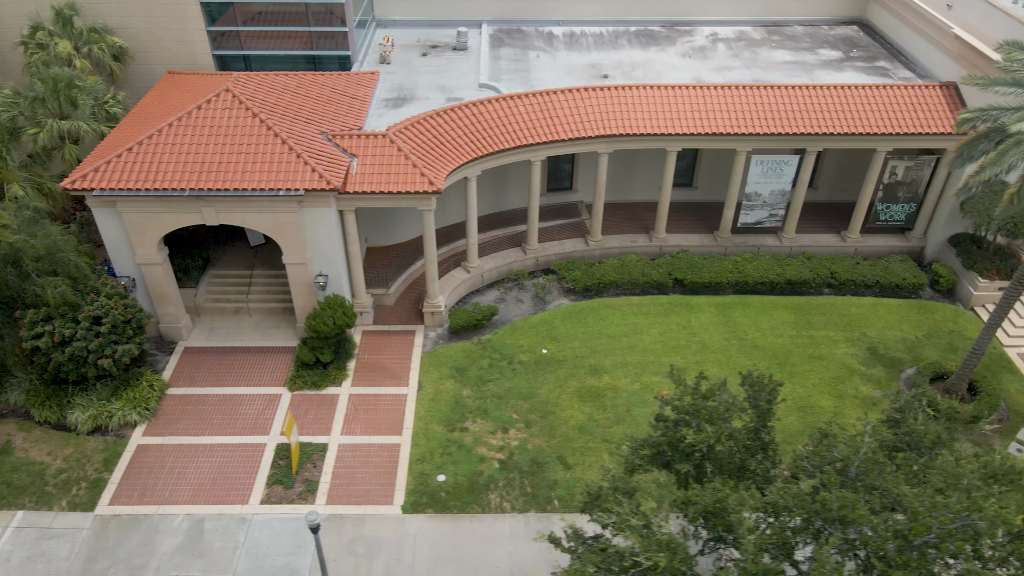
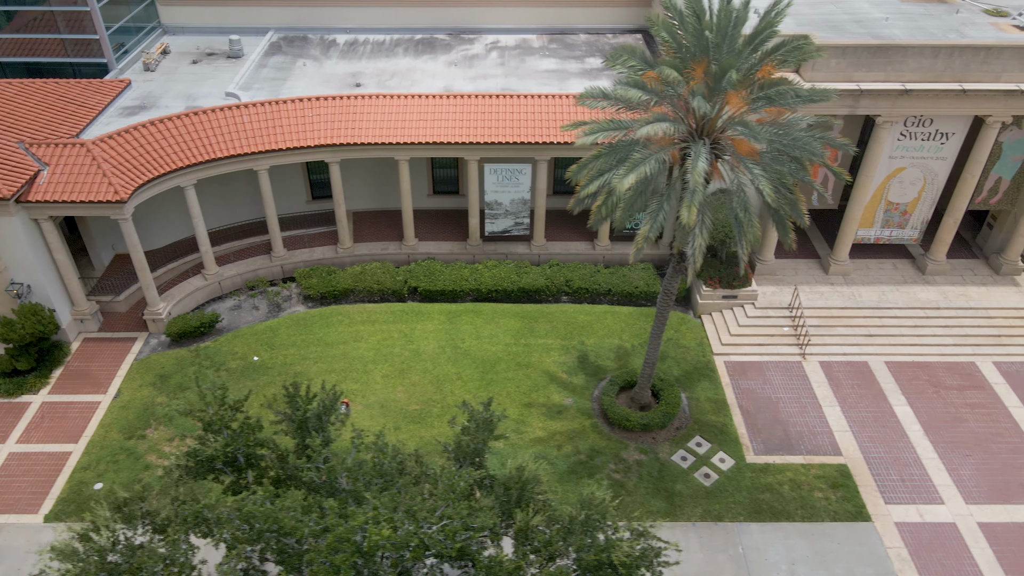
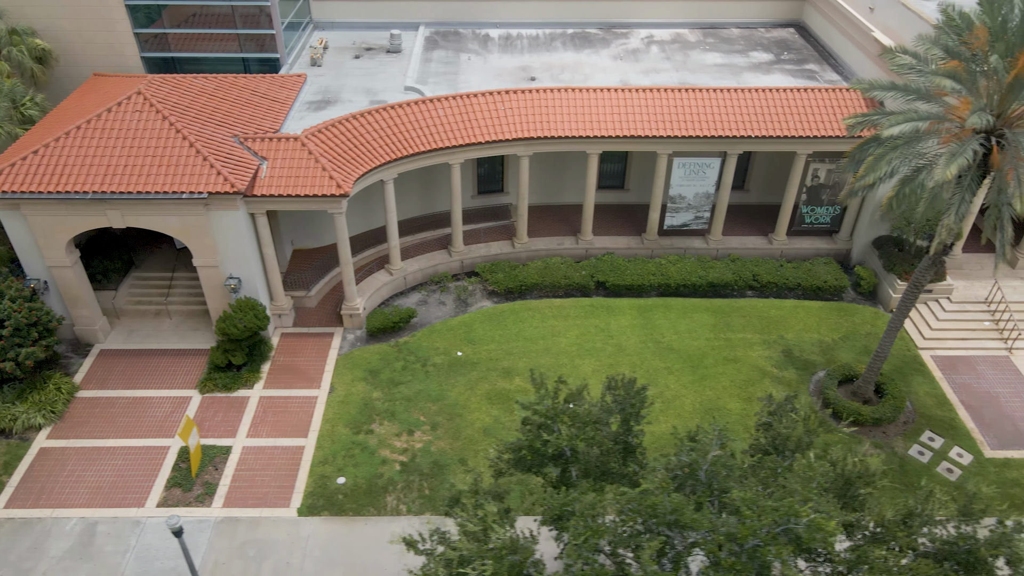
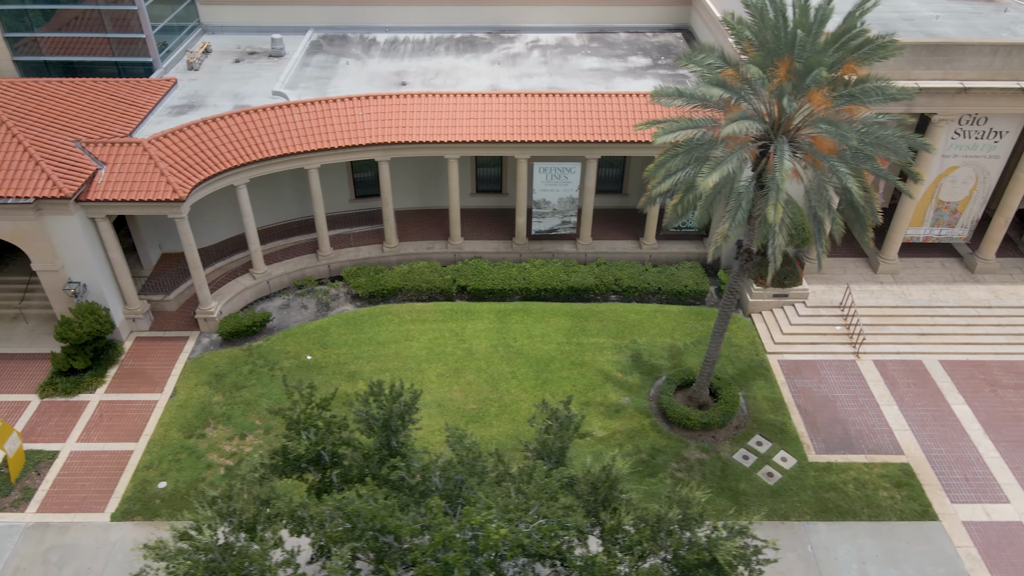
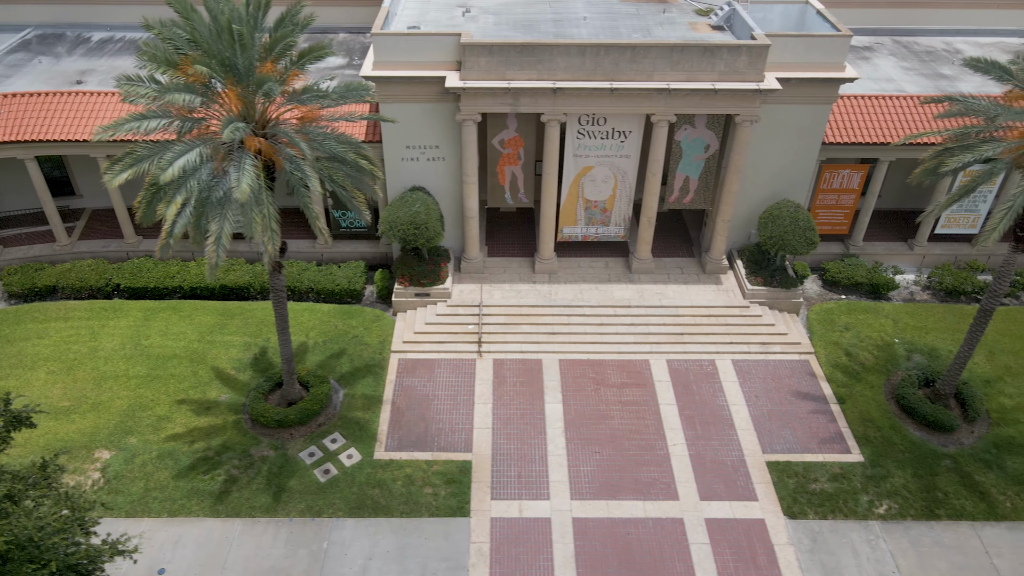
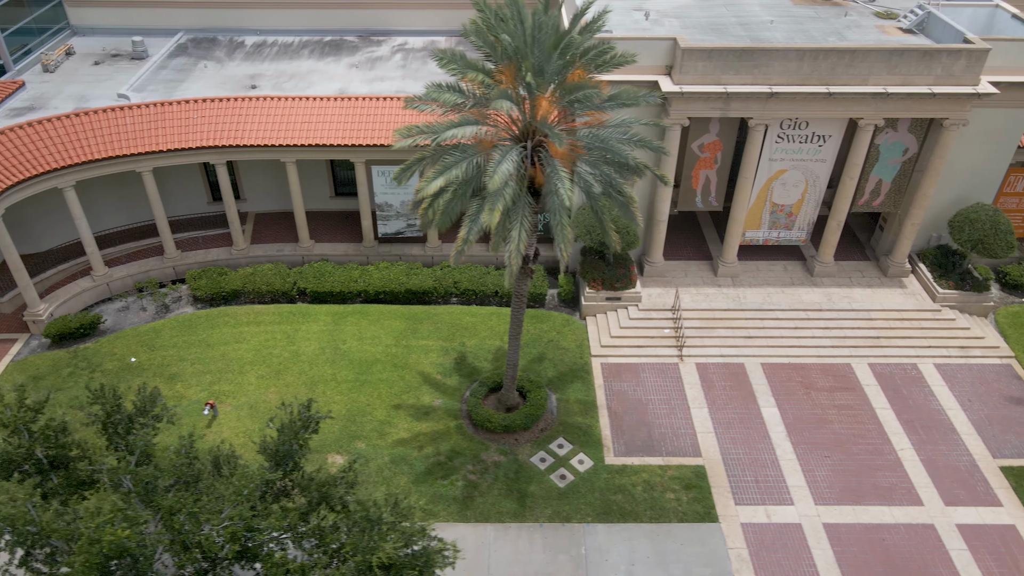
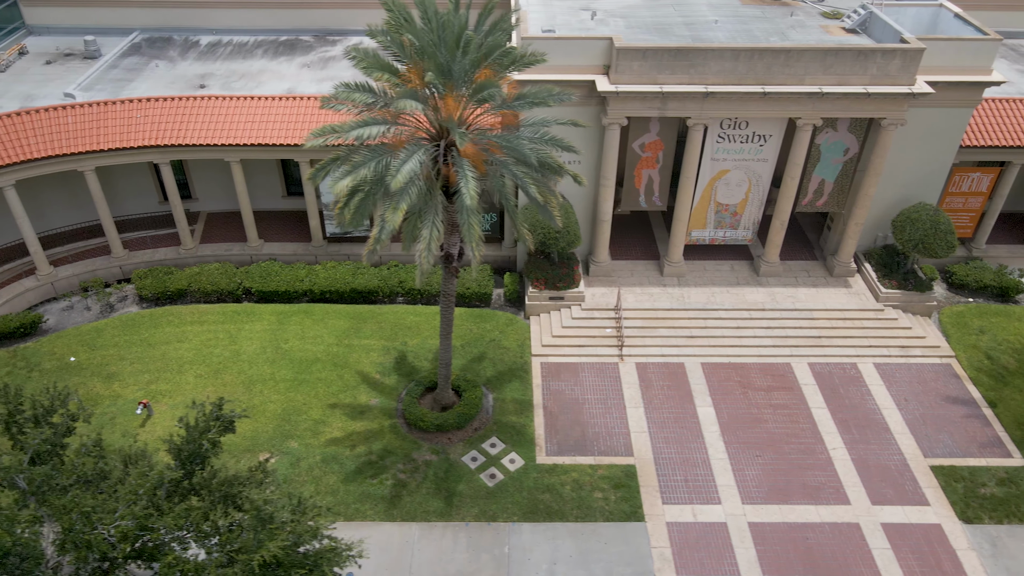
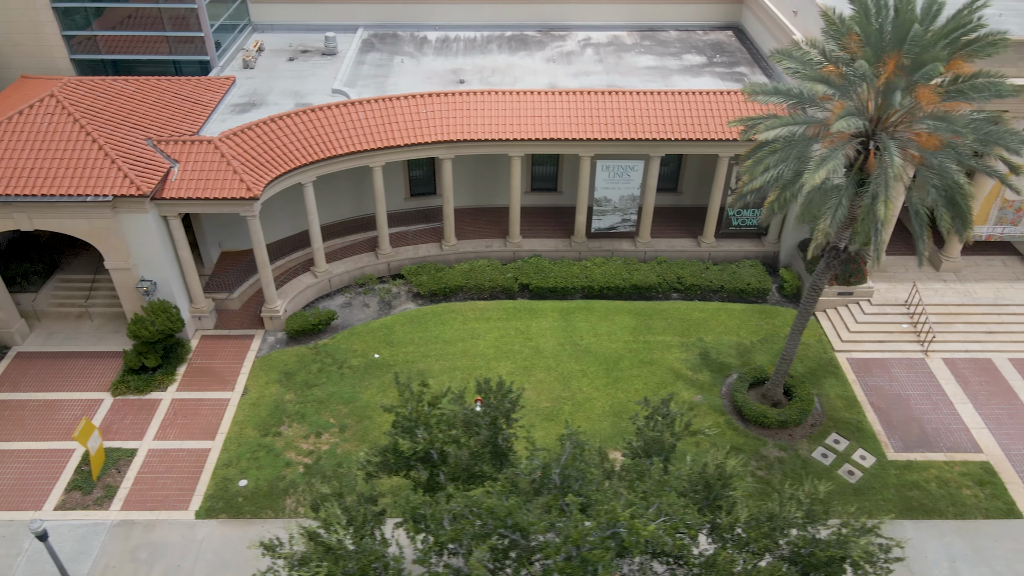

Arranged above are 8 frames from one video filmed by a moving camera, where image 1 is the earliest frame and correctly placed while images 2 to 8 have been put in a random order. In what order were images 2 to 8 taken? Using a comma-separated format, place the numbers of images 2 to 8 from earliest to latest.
3, 8, 4, 2, 6, 7, 5
